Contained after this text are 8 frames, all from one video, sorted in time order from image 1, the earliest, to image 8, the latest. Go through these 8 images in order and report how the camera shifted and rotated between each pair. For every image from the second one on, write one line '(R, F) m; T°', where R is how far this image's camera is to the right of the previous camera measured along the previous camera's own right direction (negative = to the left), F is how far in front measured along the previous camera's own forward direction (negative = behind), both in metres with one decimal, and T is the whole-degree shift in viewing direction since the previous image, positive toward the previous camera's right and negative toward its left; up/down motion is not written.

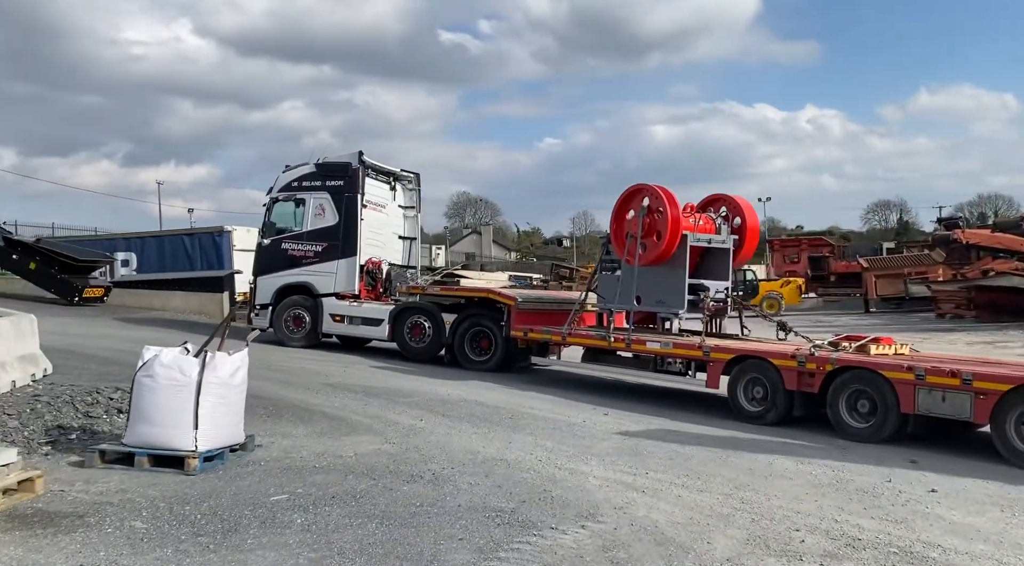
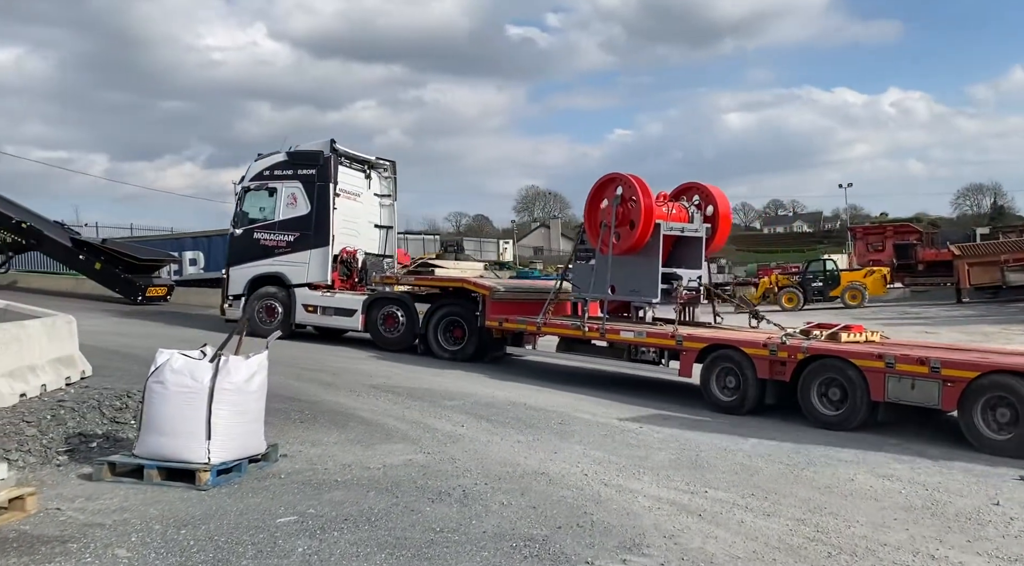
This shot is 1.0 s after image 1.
(+0.2, +0.7) m; -5°
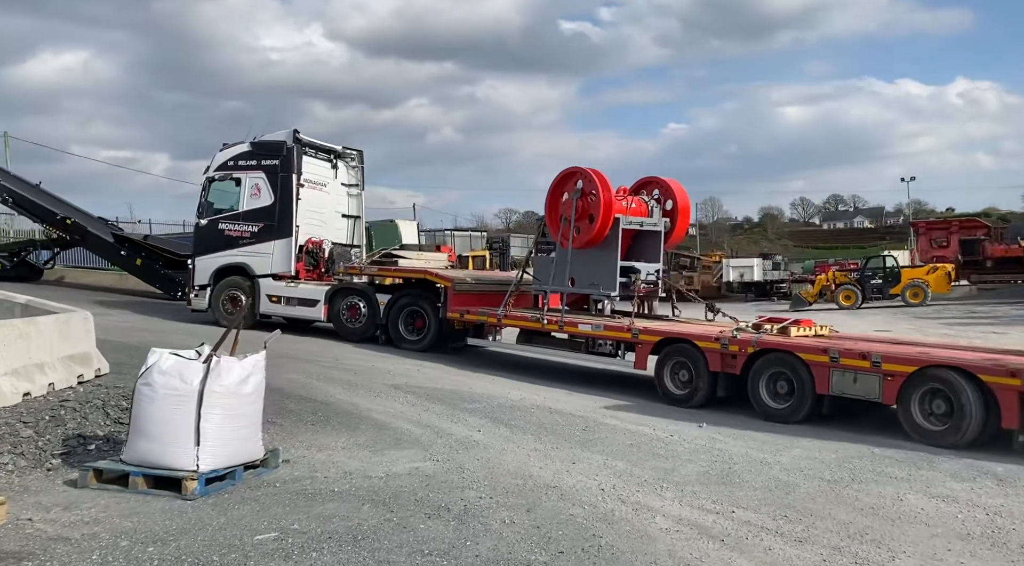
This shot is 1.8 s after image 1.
(+0.3, +0.5) m; -4°
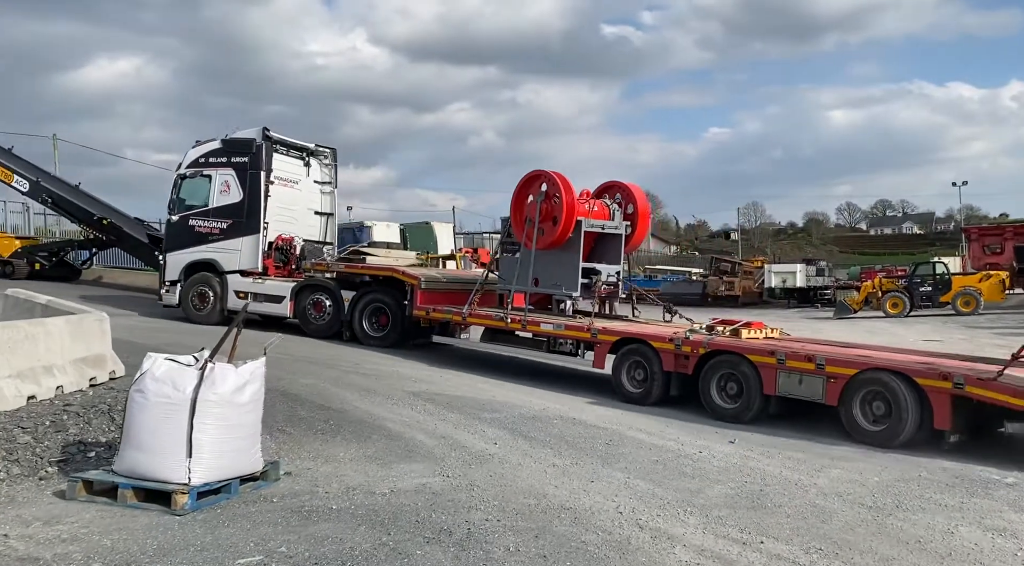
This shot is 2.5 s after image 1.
(+0.2, +0.4) m; -3°
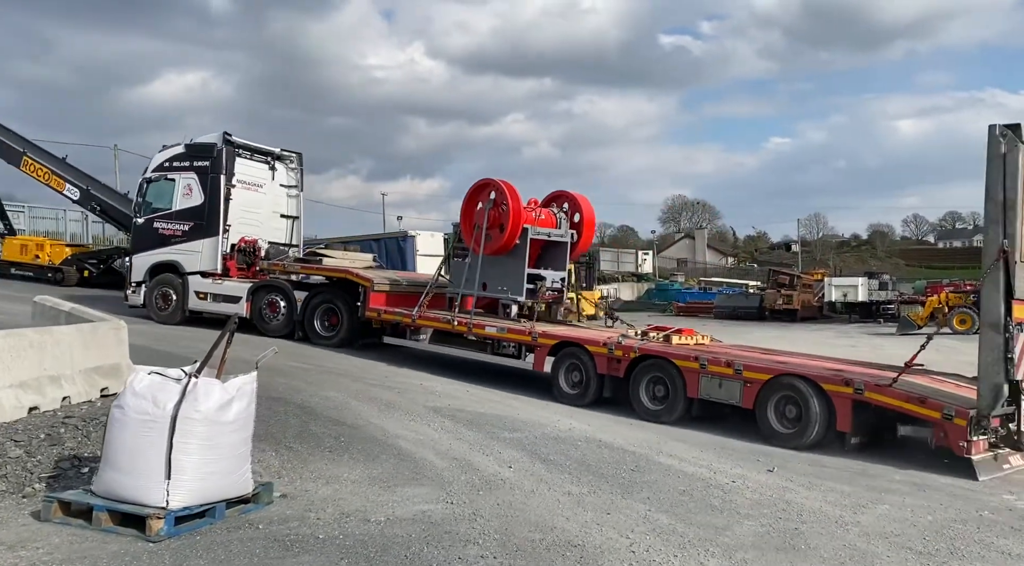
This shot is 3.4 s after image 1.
(+0.3, +0.4) m; -4°
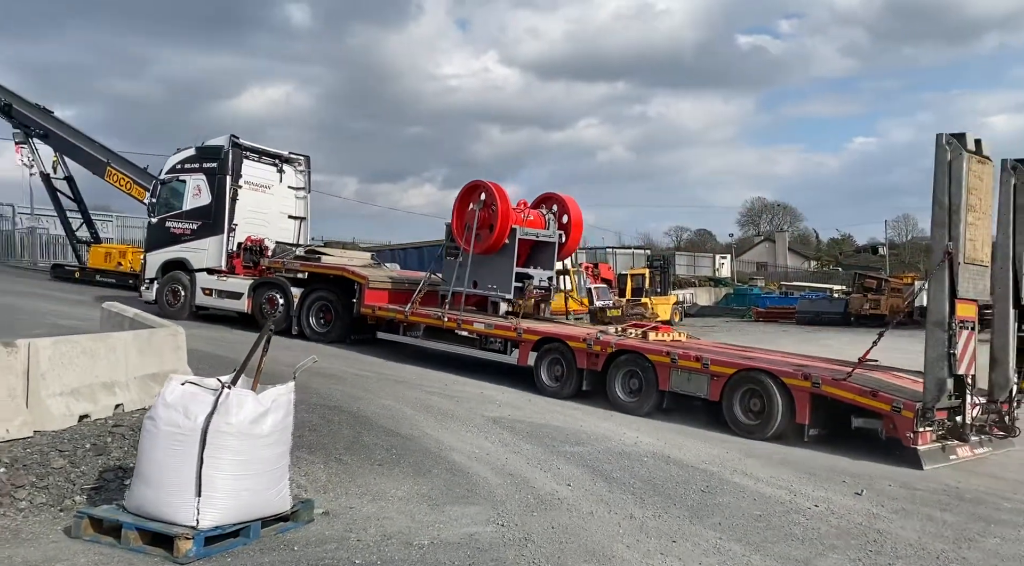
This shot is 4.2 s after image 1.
(+0.1, +0.5) m; -6°
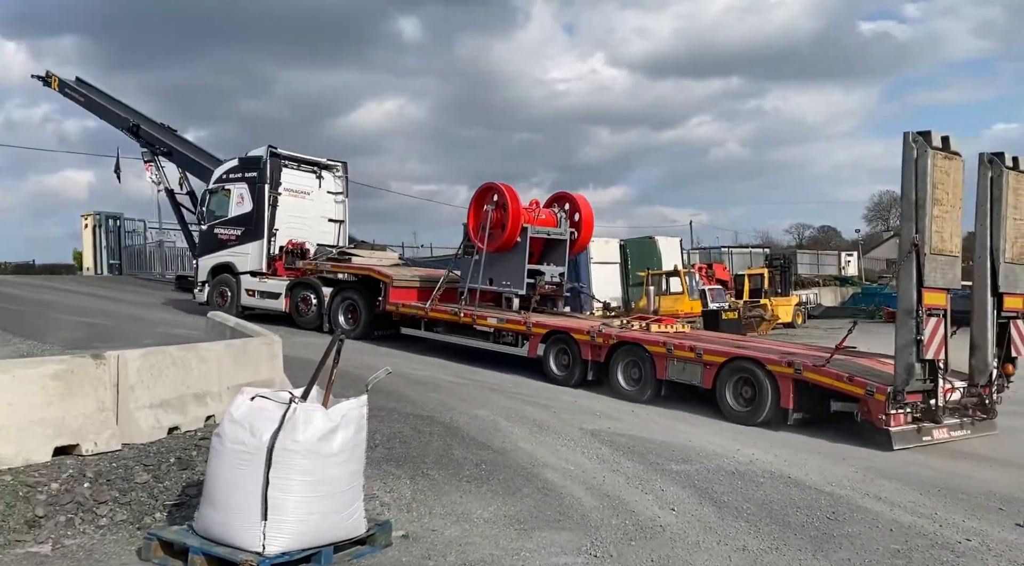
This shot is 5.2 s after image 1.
(+0.1, +0.5) m; -8°
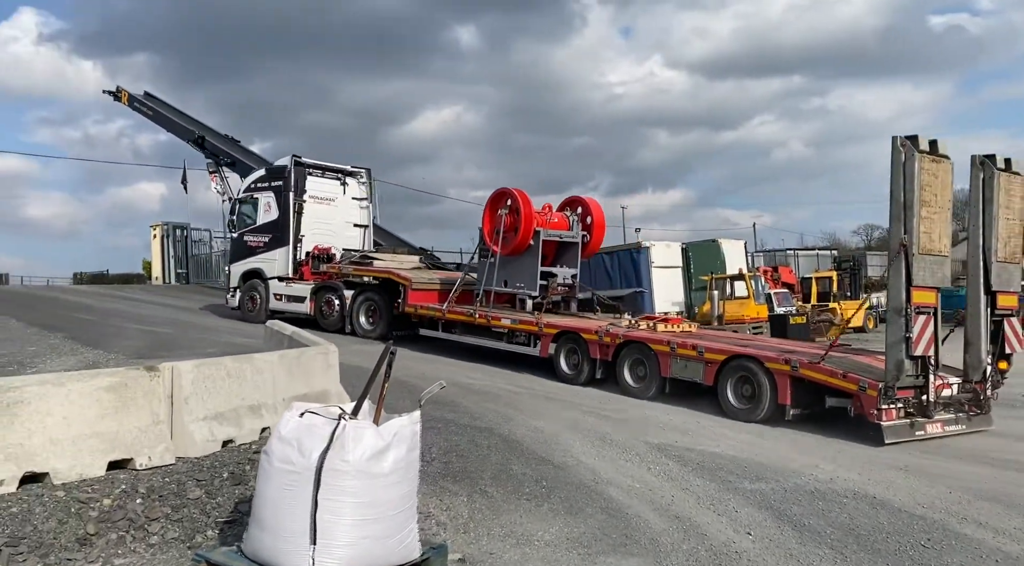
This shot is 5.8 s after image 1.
(0.0, +0.3) m; -4°
